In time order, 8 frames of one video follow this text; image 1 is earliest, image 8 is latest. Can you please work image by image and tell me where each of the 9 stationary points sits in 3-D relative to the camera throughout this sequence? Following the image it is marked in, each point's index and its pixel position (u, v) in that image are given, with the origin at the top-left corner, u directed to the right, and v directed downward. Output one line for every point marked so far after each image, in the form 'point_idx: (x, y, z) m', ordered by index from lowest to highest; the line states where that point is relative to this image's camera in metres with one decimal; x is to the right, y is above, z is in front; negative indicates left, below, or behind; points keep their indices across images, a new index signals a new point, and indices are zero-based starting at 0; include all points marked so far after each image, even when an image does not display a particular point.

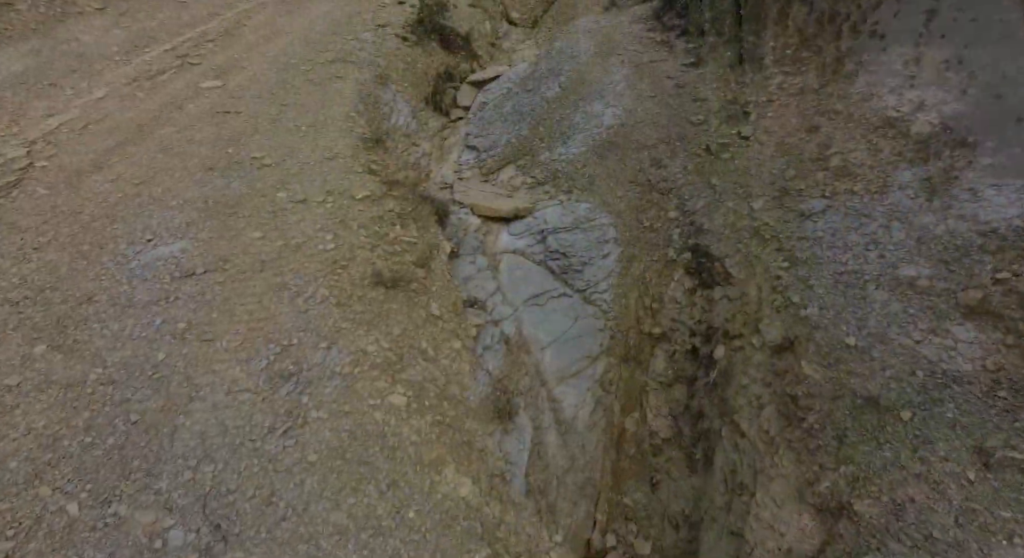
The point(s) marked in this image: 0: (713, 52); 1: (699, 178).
0: (+3.4, +3.8, +8.2) m
1: (+2.2, +1.2, +5.8) m
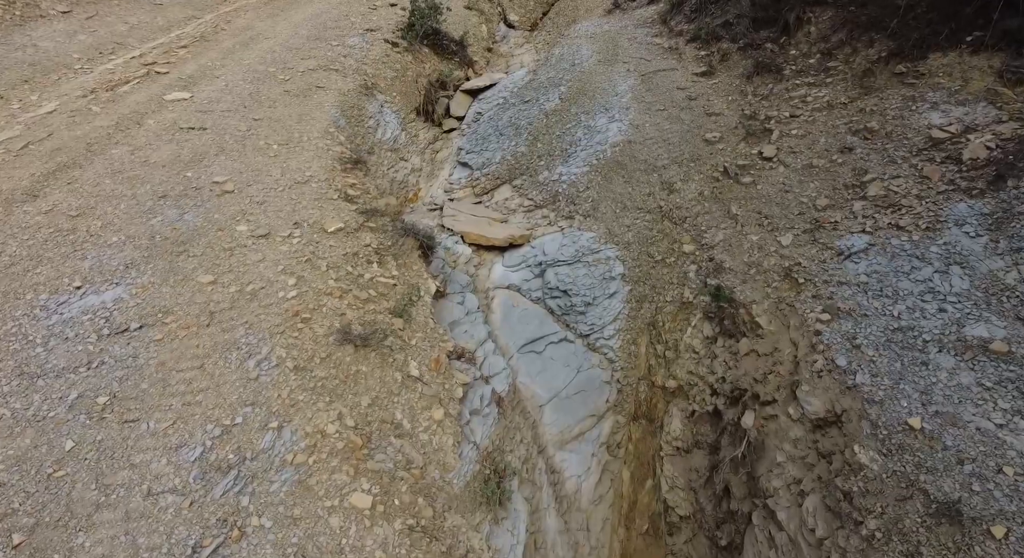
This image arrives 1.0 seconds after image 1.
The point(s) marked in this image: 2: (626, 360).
0: (+3.3, +3.4, +7.6) m
1: (+2.2, +0.8, +5.2) m
2: (+1.1, -0.8, +4.6) m
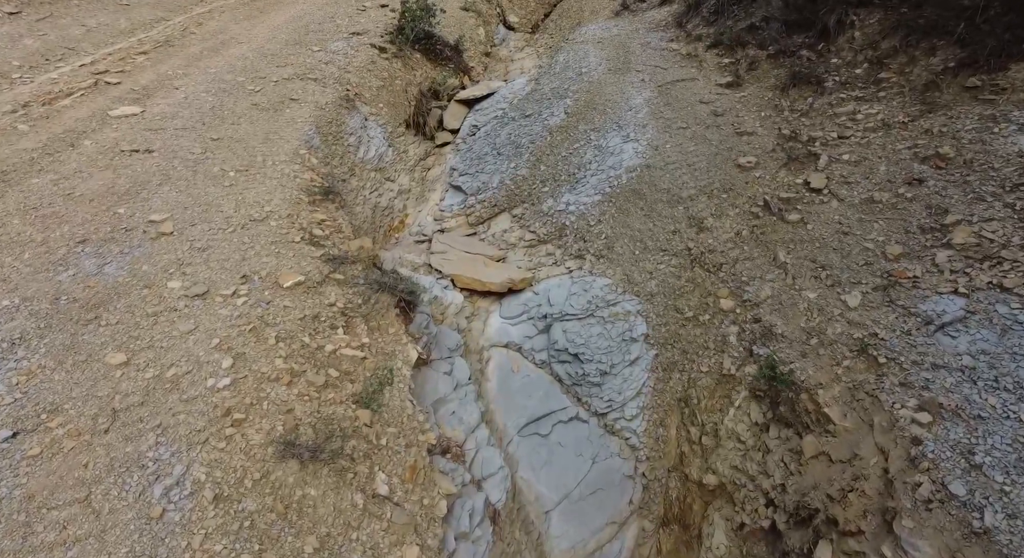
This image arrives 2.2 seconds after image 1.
0: (+3.3, +2.8, +6.7) m
1: (+2.1, +0.3, +4.3) m
2: (+1.1, -1.3, +3.7) m
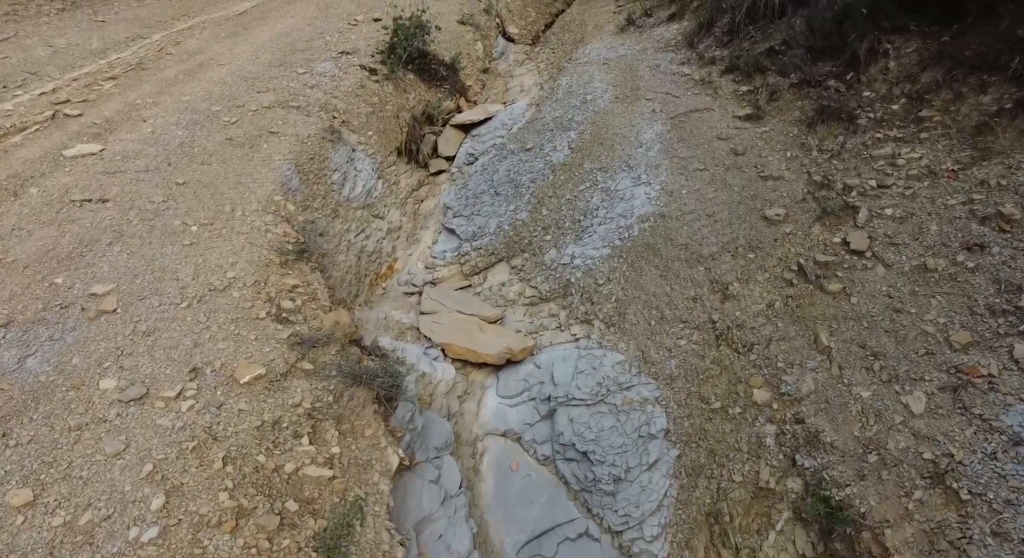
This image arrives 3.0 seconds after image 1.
0: (+3.3, +2.2, +6.1) m
1: (+2.1, -0.3, +3.7) m
2: (+1.0, -1.9, +3.1) m
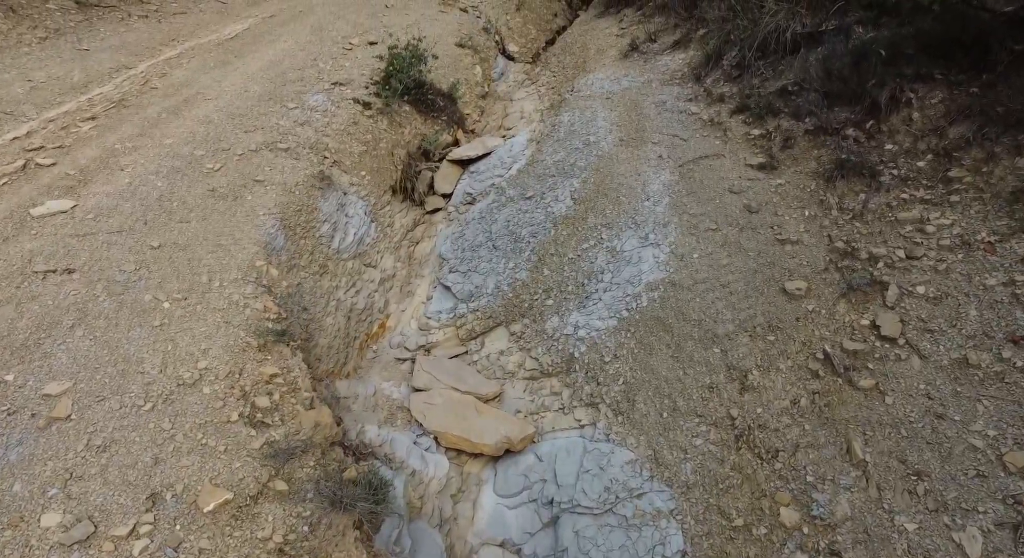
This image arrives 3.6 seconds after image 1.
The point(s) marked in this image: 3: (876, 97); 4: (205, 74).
0: (+3.3, +1.5, +5.8) m
1: (+2.1, -1.0, +3.3) m
2: (+1.0, -2.5, +2.8) m
3: (+4.0, +2.0, +5.5) m
4: (-5.4, +3.6, +8.6) m
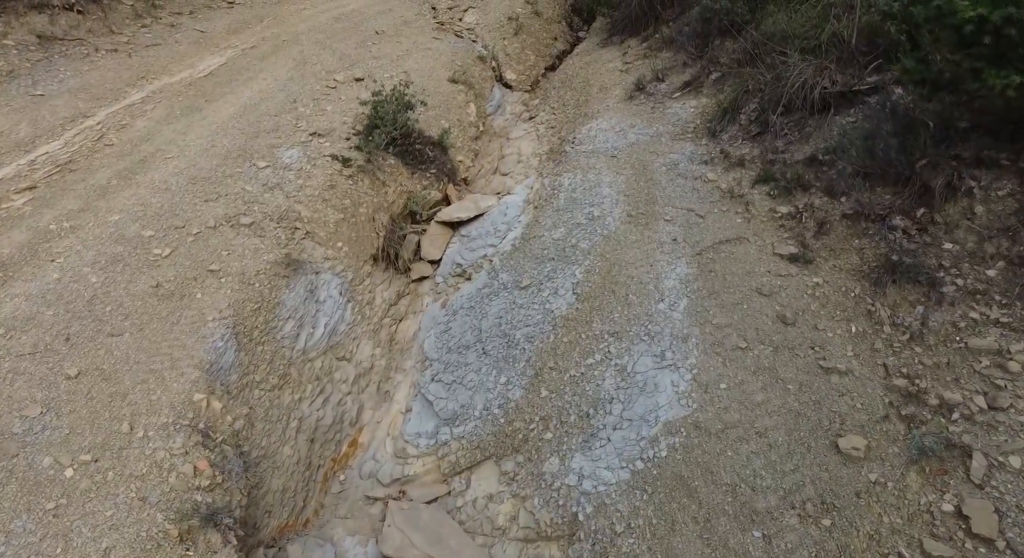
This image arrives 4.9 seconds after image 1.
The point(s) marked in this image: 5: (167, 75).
0: (+3.2, +0.4, +5.0) m
1: (+2.0, -2.1, +2.5) m
2: (+1.0, -3.6, +1.9) m
3: (+4.0, +0.9, +4.7) m
4: (-5.5, +2.5, +7.9) m
5: (-6.8, +4.0, +9.7) m
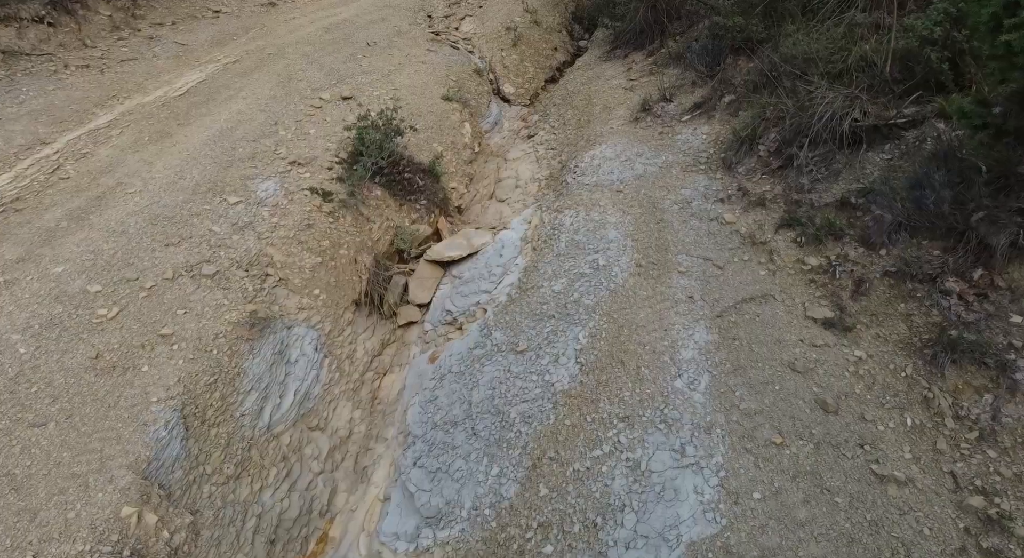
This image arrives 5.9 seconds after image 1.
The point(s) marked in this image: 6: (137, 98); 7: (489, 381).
0: (+3.2, -0.2, +4.4) m
1: (+2.0, -2.7, +1.9) m
2: (+0.9, -4.2, +1.2) m
3: (+3.9, +0.3, +4.0) m
4: (-5.5, +1.8, +7.2) m
5: (-6.9, +3.4, +9.1) m
6: (-6.8, +3.2, +8.9) m
7: (-0.2, -1.0, +4.6) m
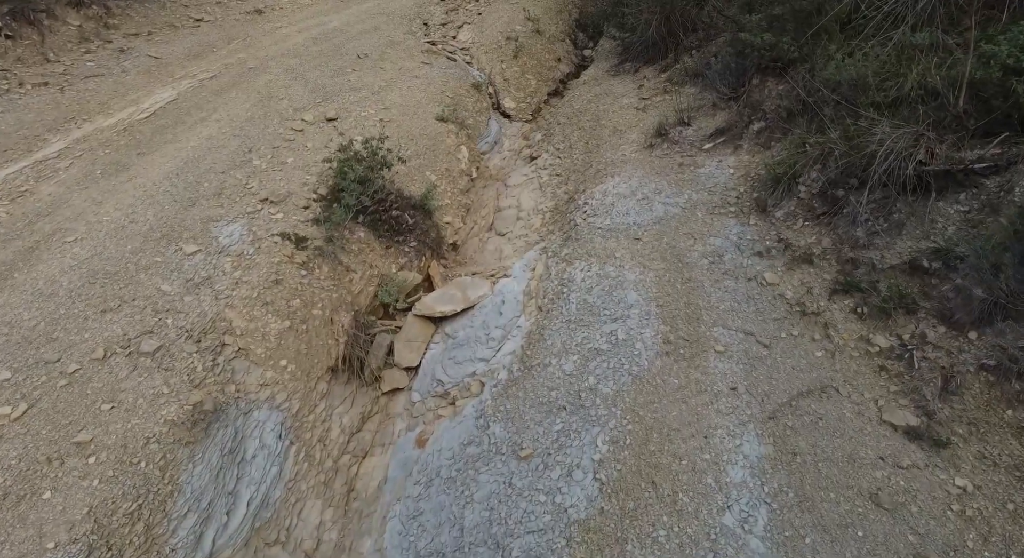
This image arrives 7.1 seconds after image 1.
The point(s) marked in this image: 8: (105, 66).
0: (+3.2, -0.9, +3.5) m
1: (+2.0, -3.4, +0.9) m
2: (+0.9, -4.9, +0.3) m
3: (+3.9, -0.4, +3.1) m
4: (-5.5, +1.1, +6.3) m
5: (-6.9, +2.7, +8.2) m
6: (-6.7, +2.5, +8.0) m
7: (-0.2, -1.6, +3.7) m
8: (-7.9, +4.0, +9.4) m
